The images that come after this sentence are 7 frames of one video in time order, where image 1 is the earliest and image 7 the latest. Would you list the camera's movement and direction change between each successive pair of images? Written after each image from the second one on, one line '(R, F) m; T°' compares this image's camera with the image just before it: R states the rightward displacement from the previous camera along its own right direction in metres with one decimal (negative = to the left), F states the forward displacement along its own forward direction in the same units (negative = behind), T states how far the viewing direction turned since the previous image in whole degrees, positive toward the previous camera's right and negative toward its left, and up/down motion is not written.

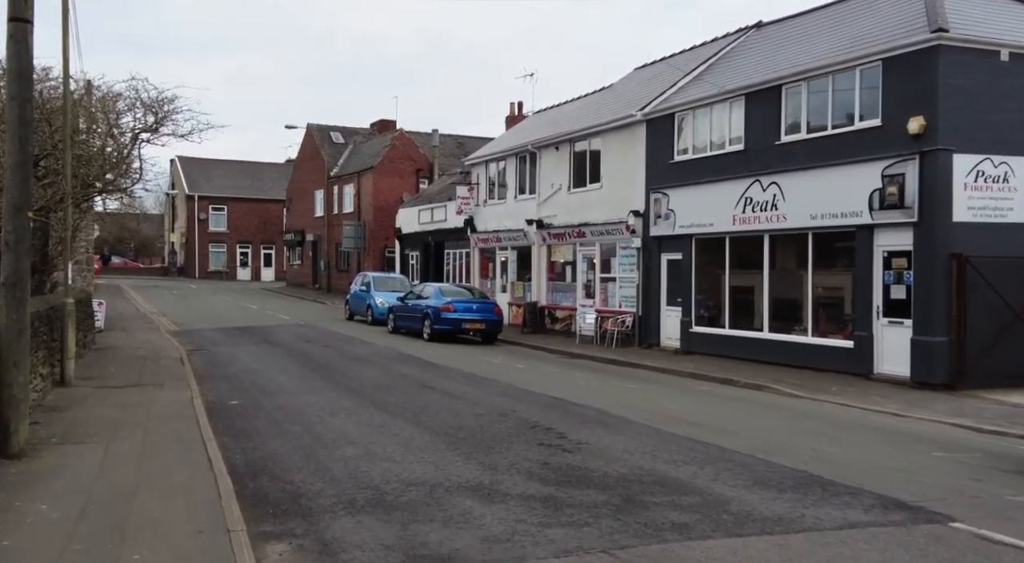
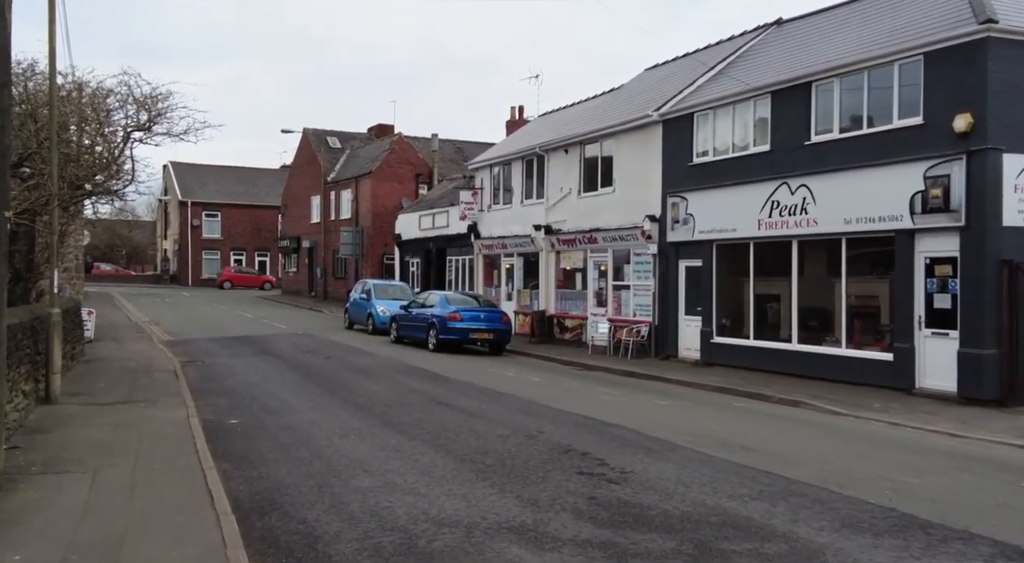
(-0.4, +1.0) m; 0°
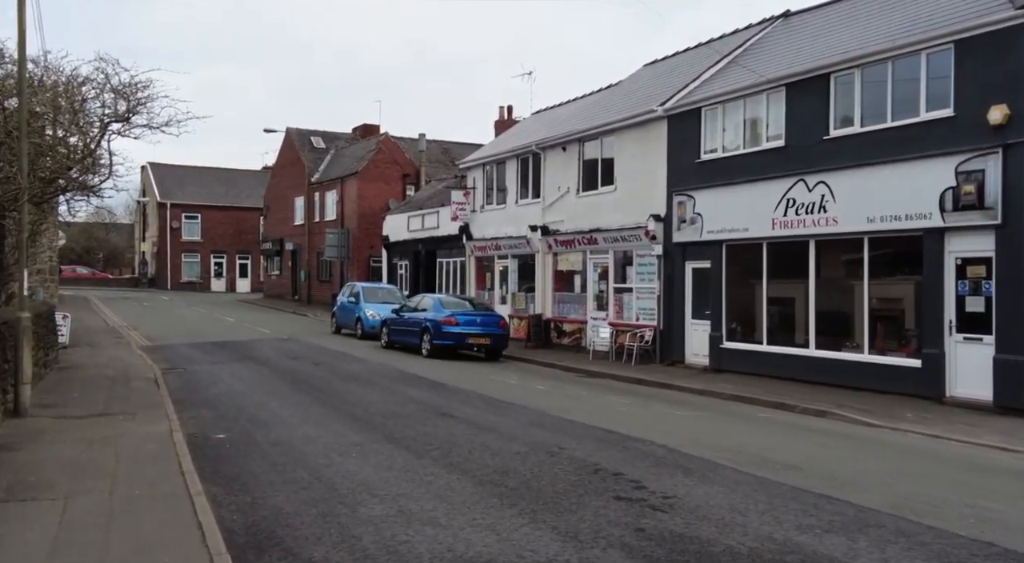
(-0.4, +0.9) m; +1°
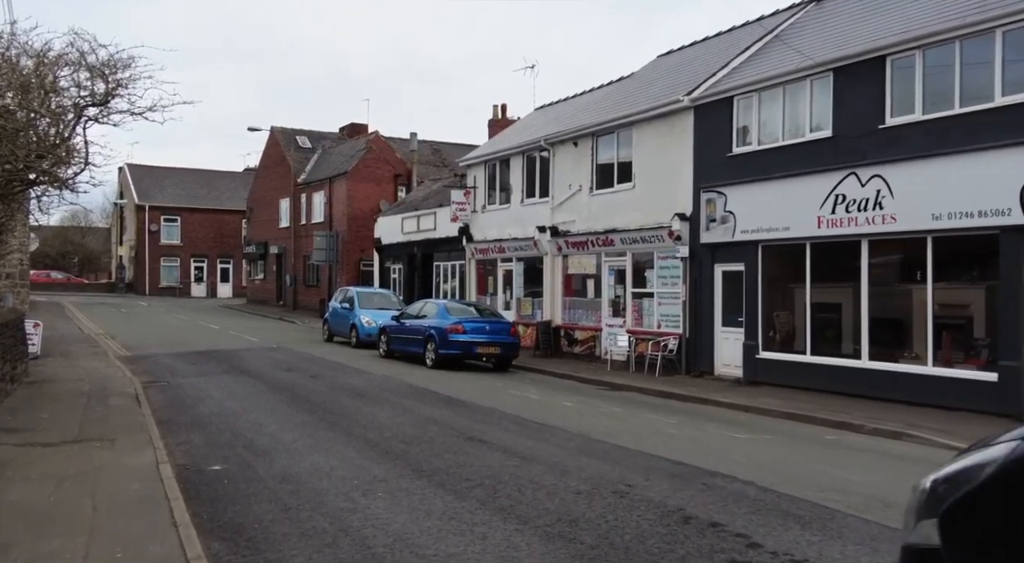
(-0.7, +1.5) m; +1°
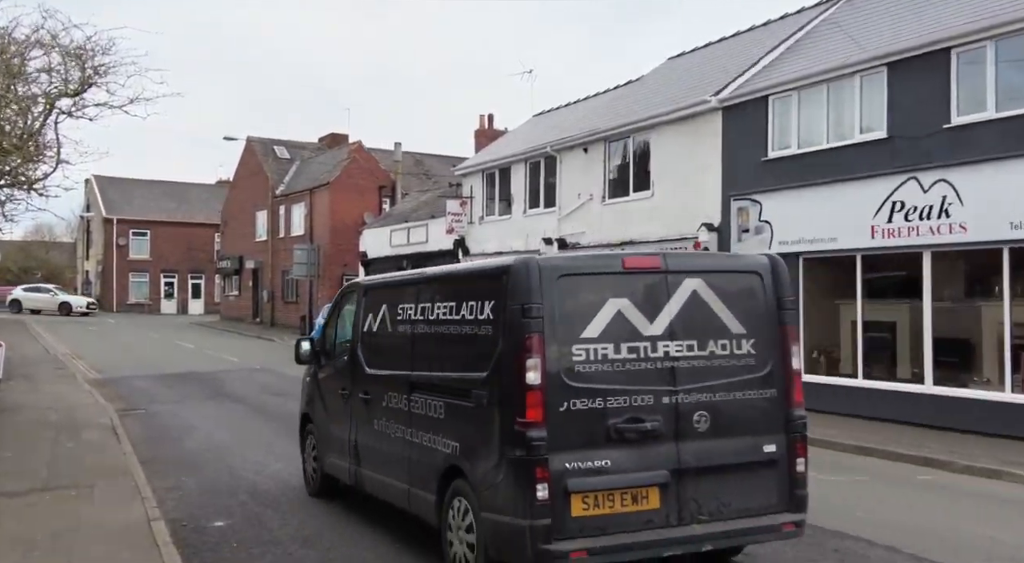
(-0.9, +1.5) m; +2°
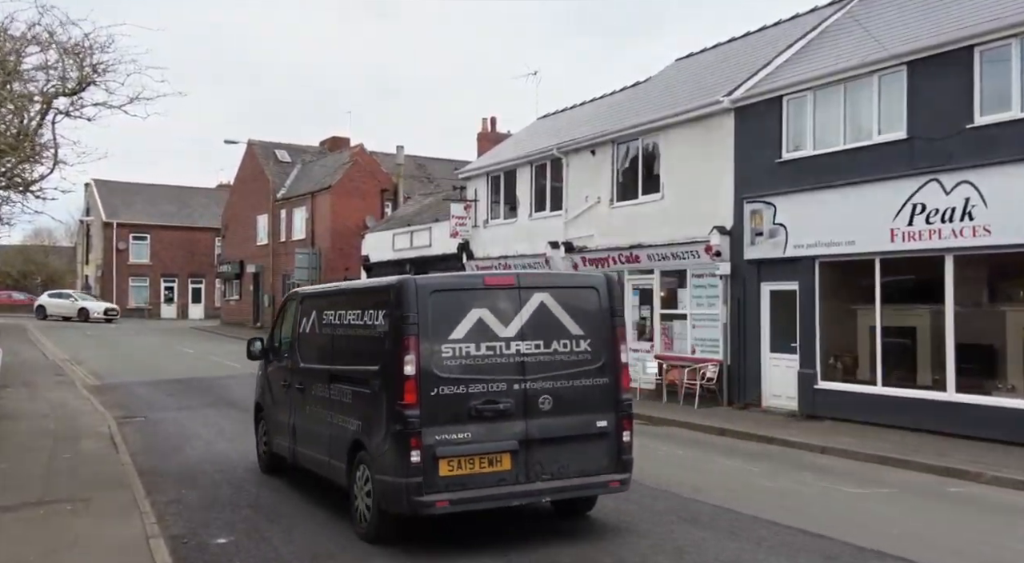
(-0.2, +0.4) m; 0°
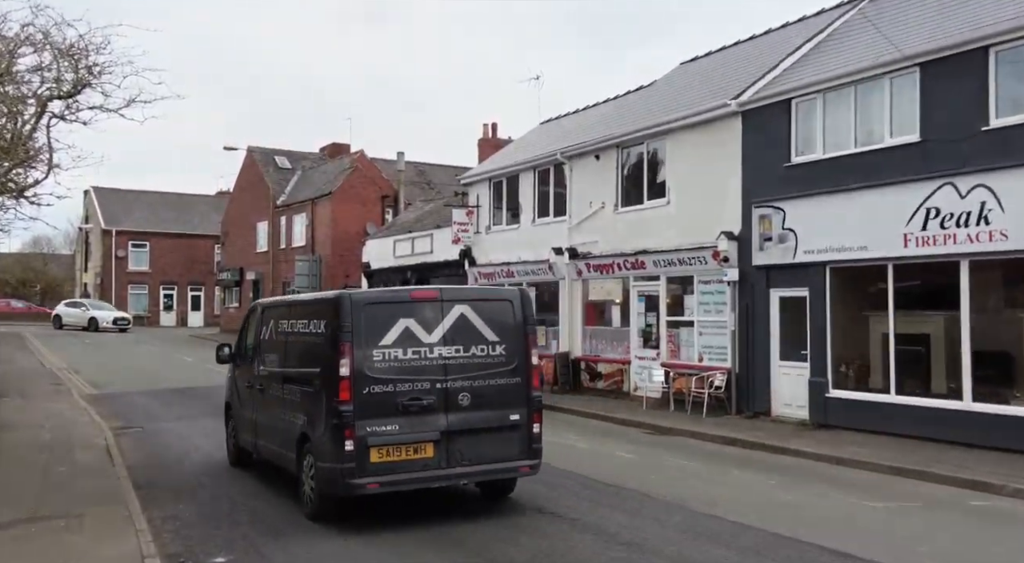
(-0.1, +0.3) m; 0°
